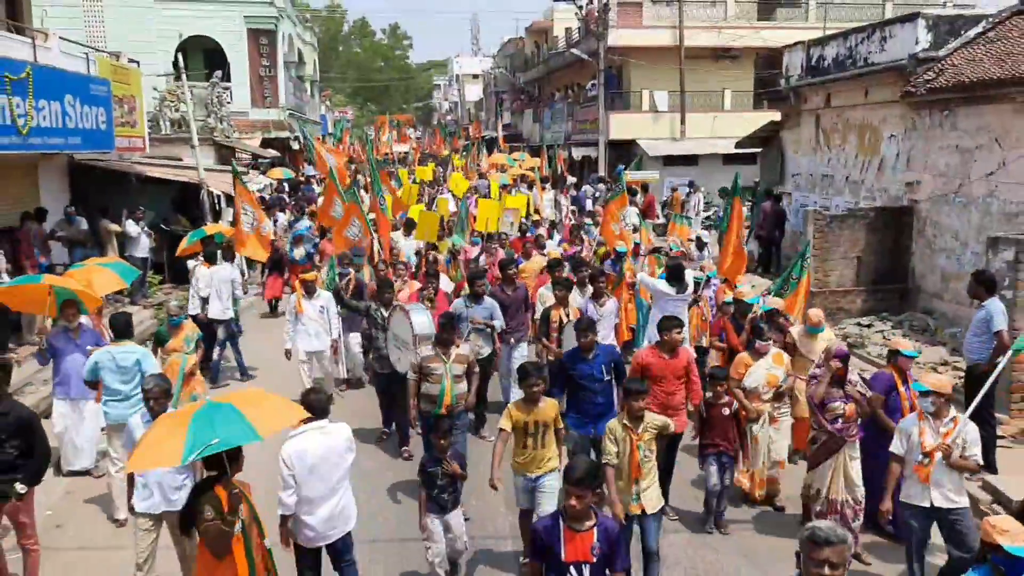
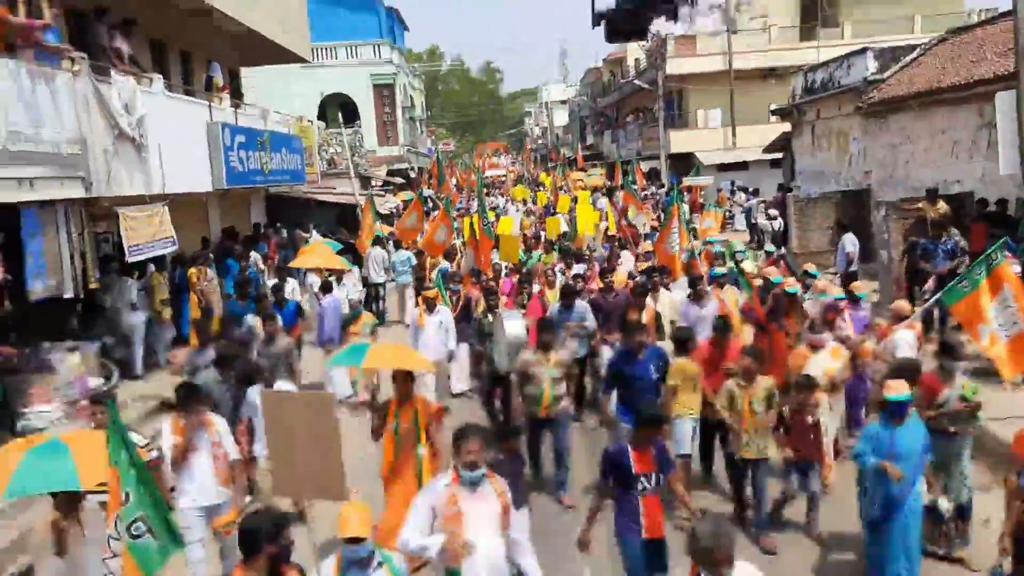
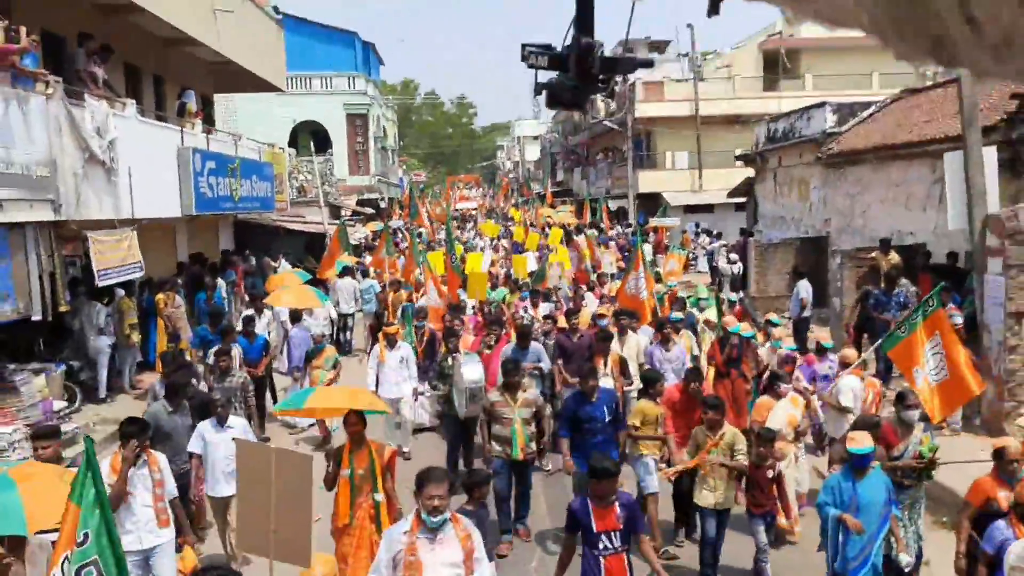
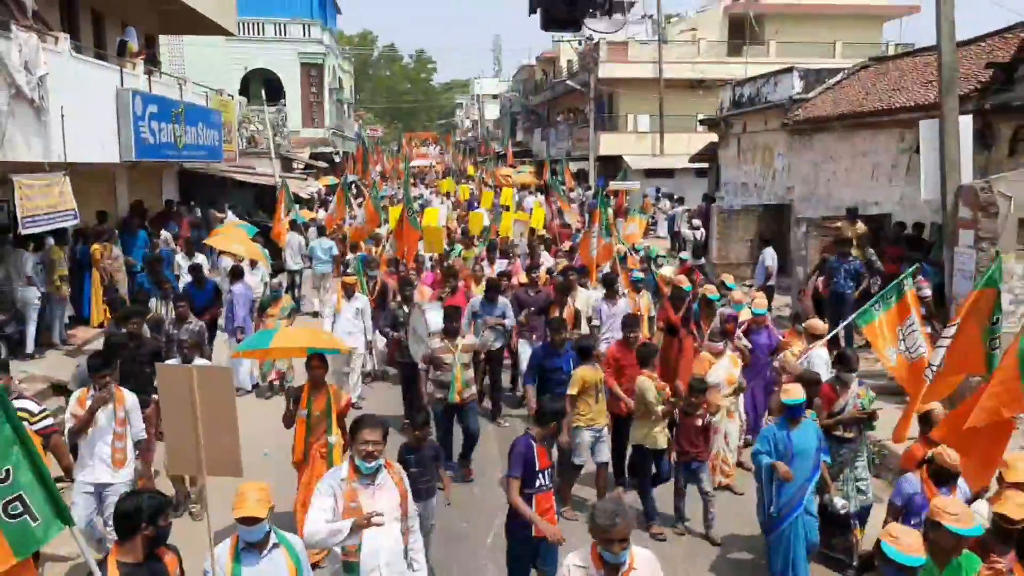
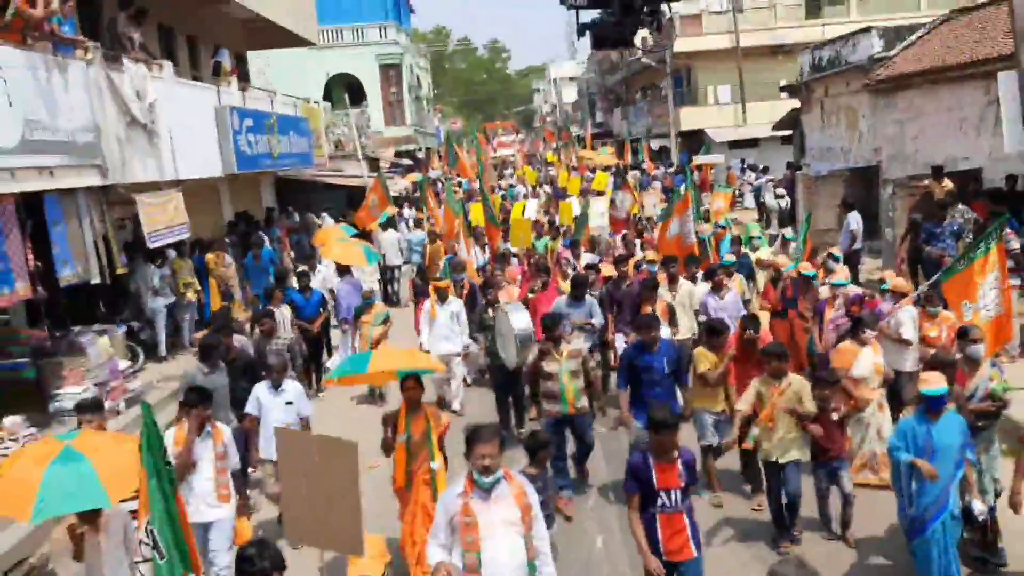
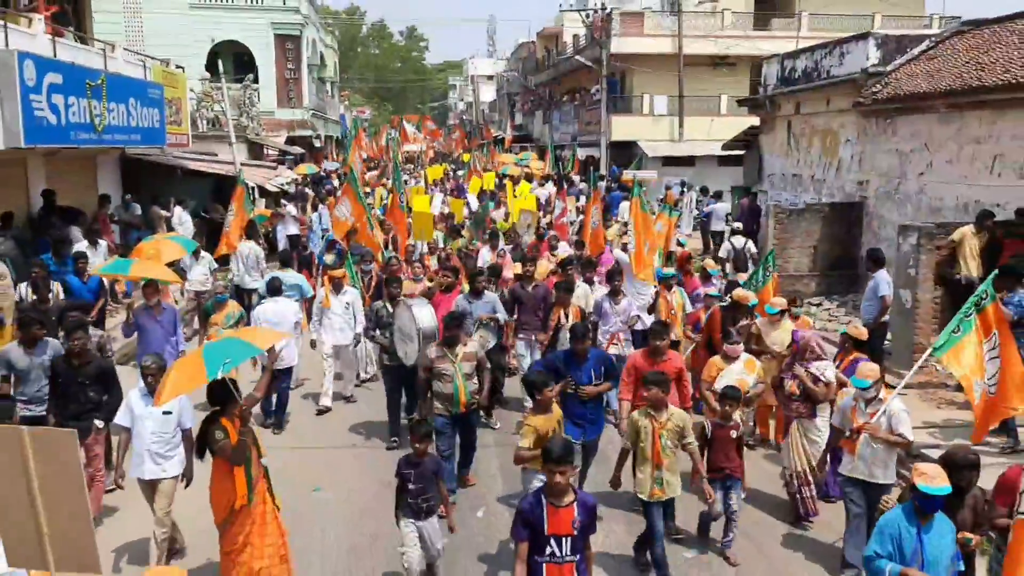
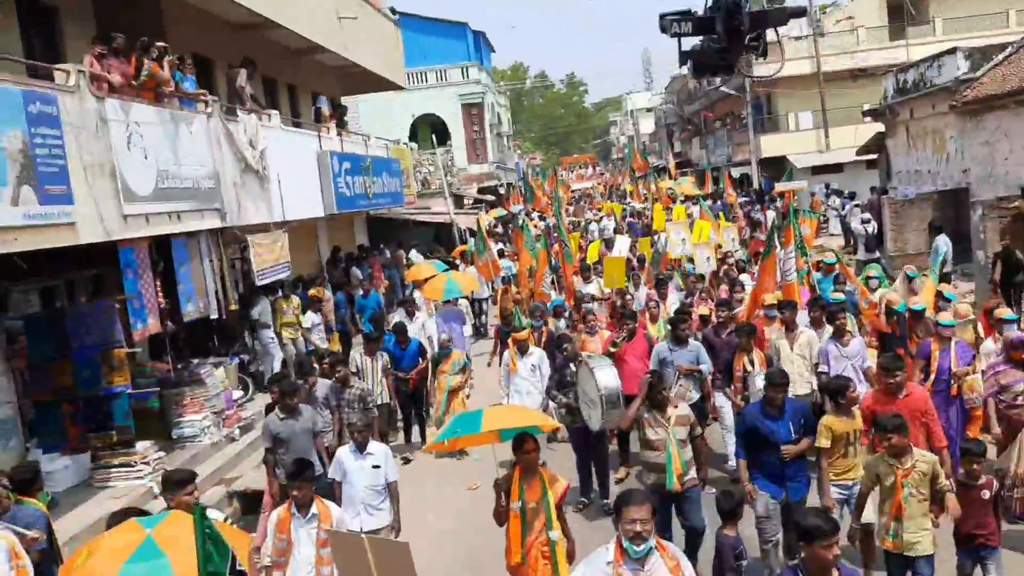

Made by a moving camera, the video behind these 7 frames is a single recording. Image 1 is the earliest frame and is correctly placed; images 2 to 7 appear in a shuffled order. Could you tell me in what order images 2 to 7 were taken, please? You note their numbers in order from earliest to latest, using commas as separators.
6, 4, 2, 3, 5, 7
